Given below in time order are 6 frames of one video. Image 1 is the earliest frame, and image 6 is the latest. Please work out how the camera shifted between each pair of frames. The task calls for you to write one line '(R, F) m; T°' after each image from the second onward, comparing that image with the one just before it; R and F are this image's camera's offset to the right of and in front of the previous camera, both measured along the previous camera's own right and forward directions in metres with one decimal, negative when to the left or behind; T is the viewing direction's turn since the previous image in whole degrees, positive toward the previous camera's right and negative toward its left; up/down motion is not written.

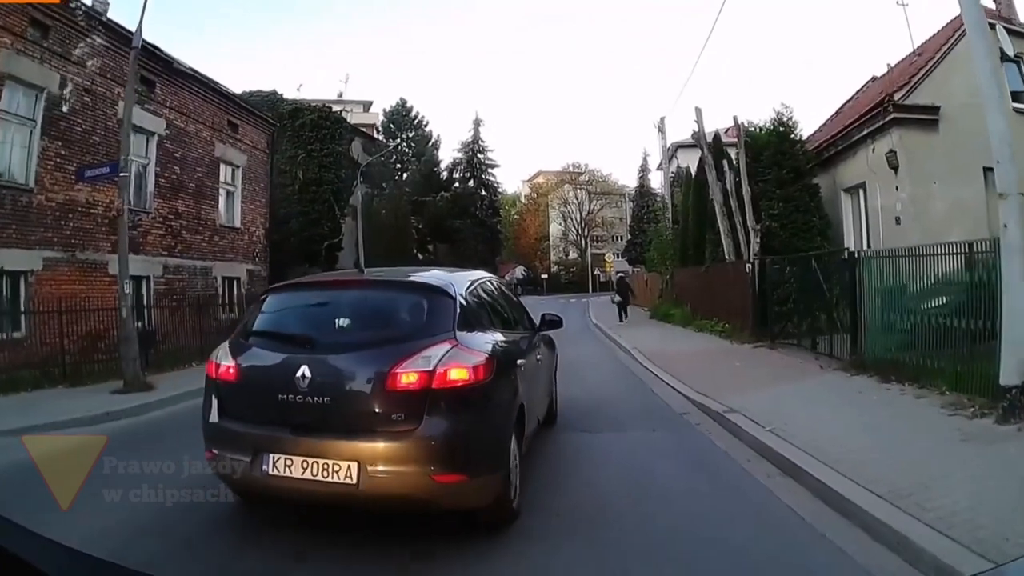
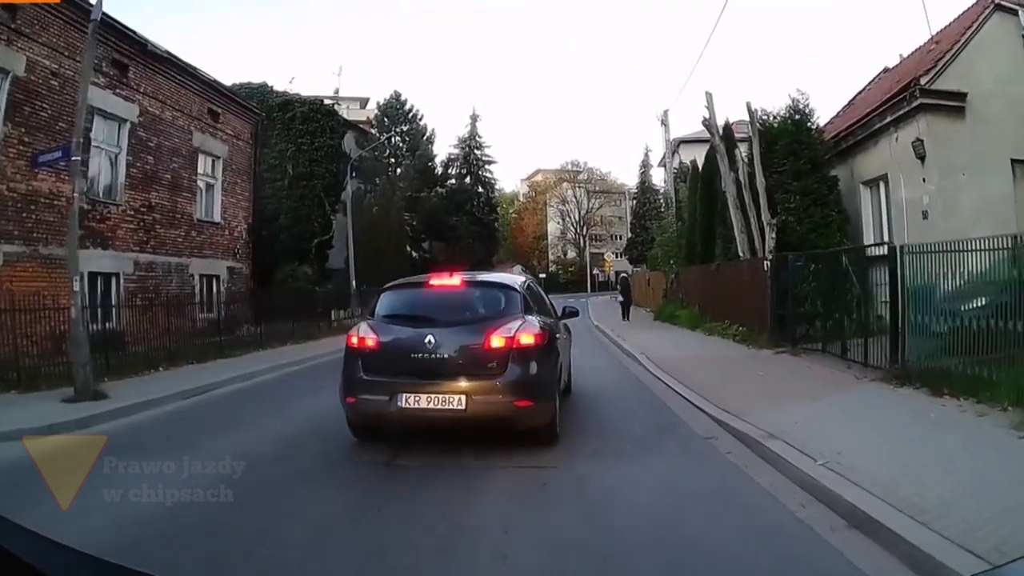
(0.0, +1.1) m; 0°
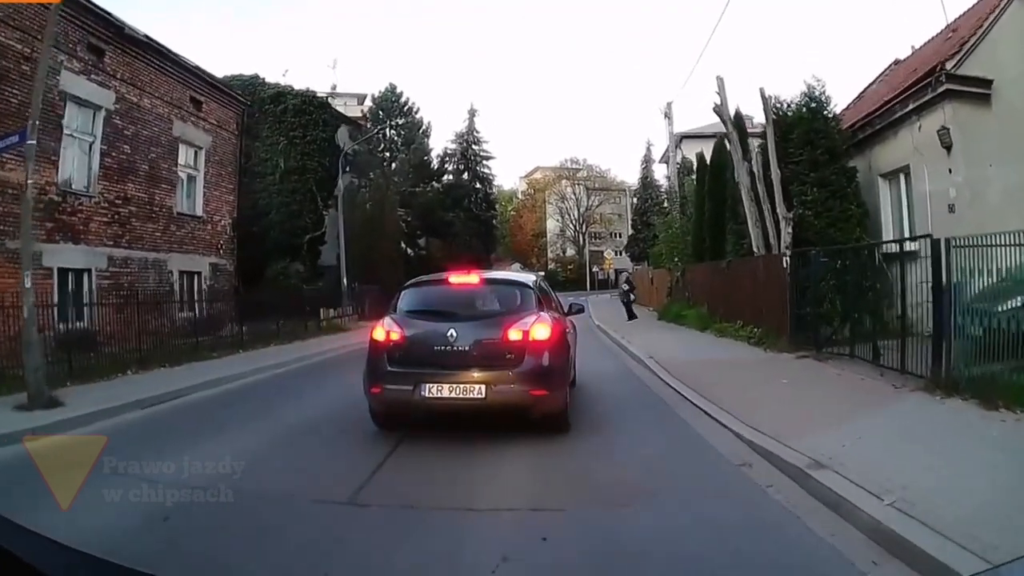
(0.0, +0.9) m; 0°
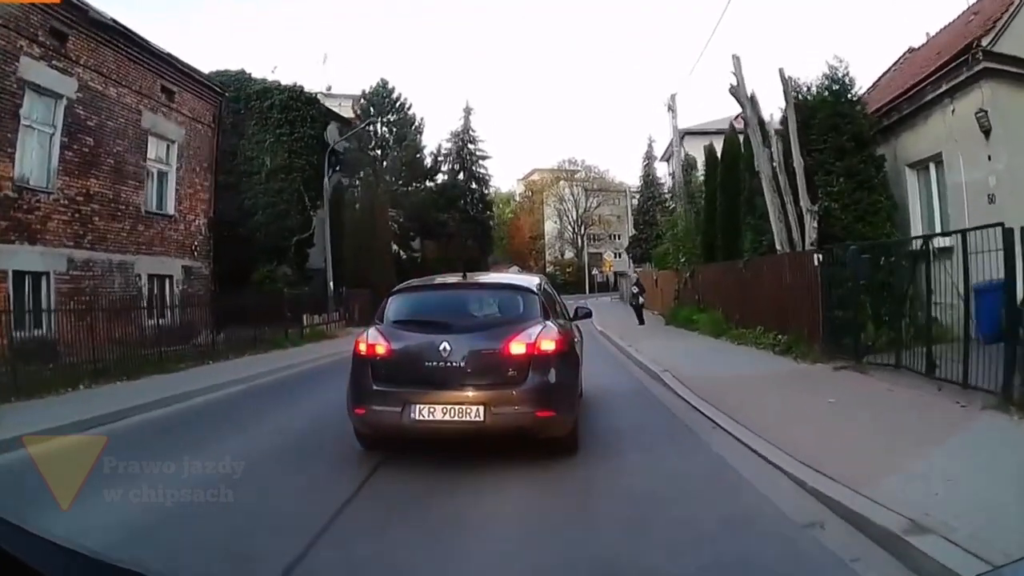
(0.0, +1.2) m; 0°
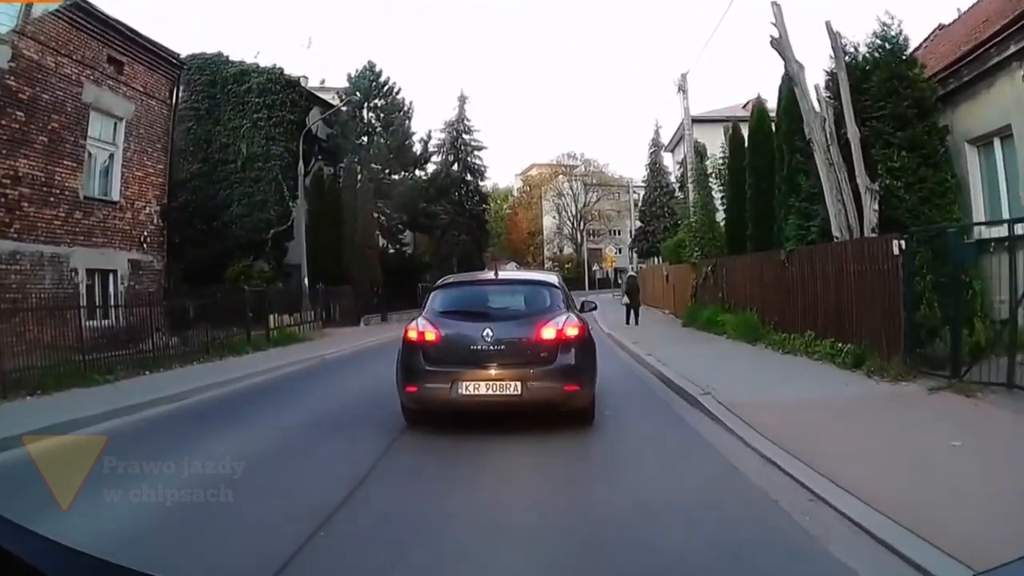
(+0.1, +1.9) m; 0°
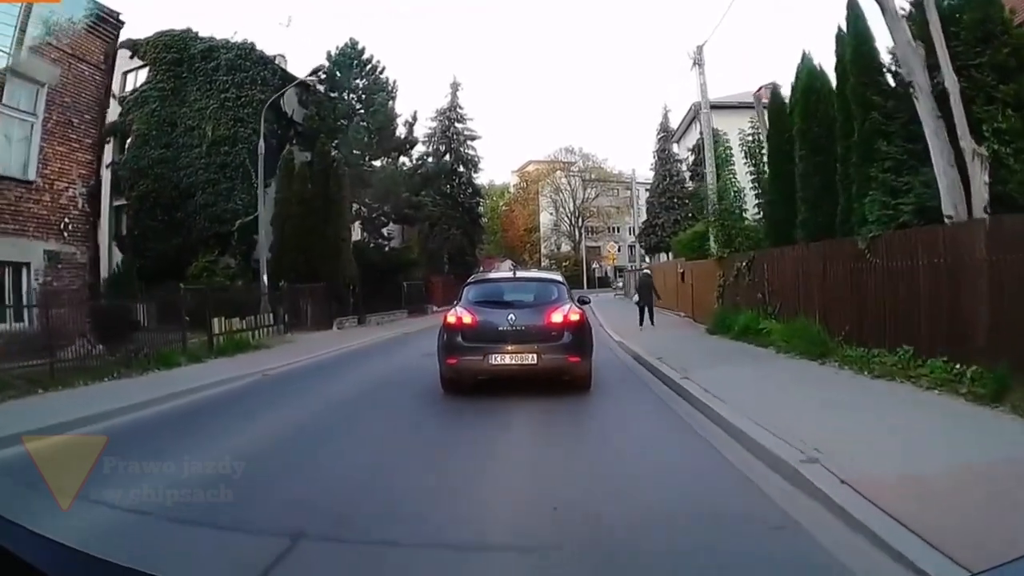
(+0.1, +2.1) m; 0°
